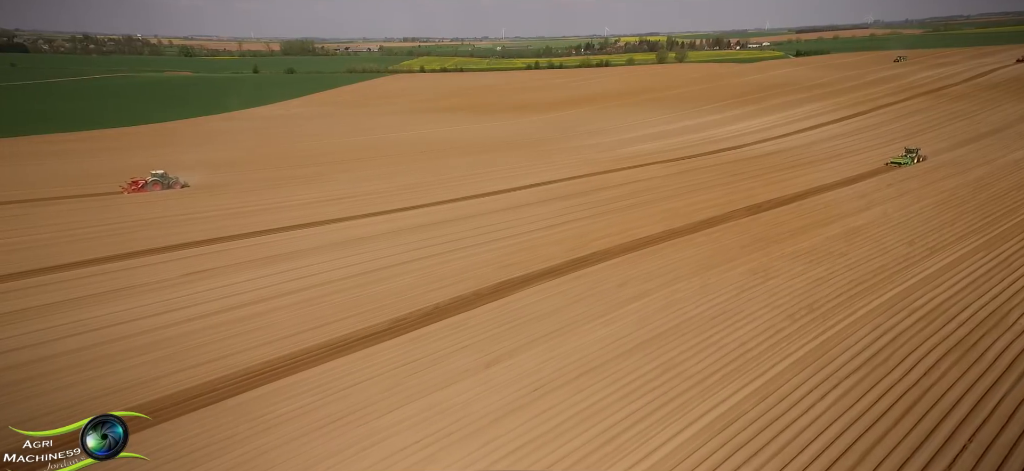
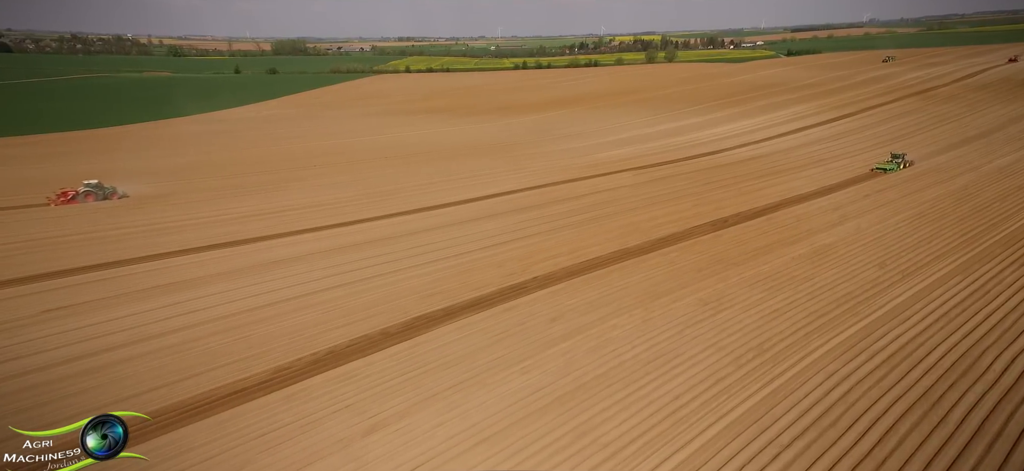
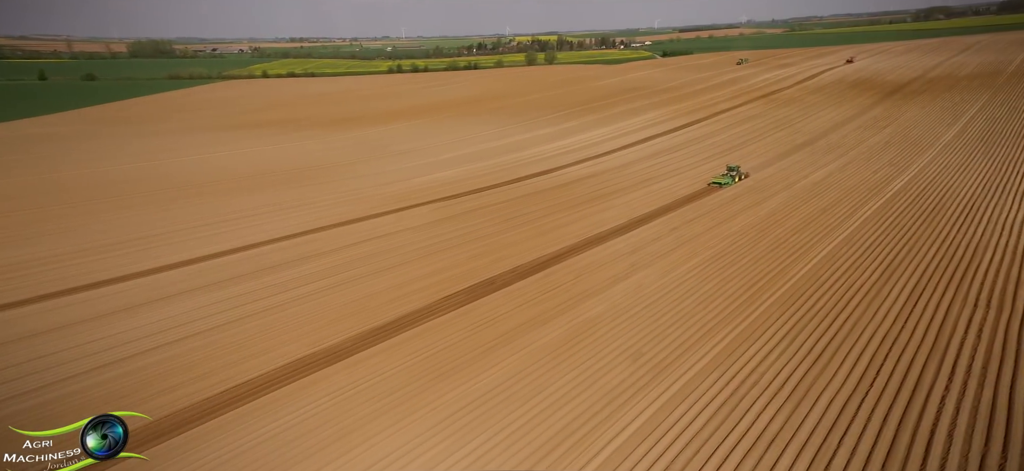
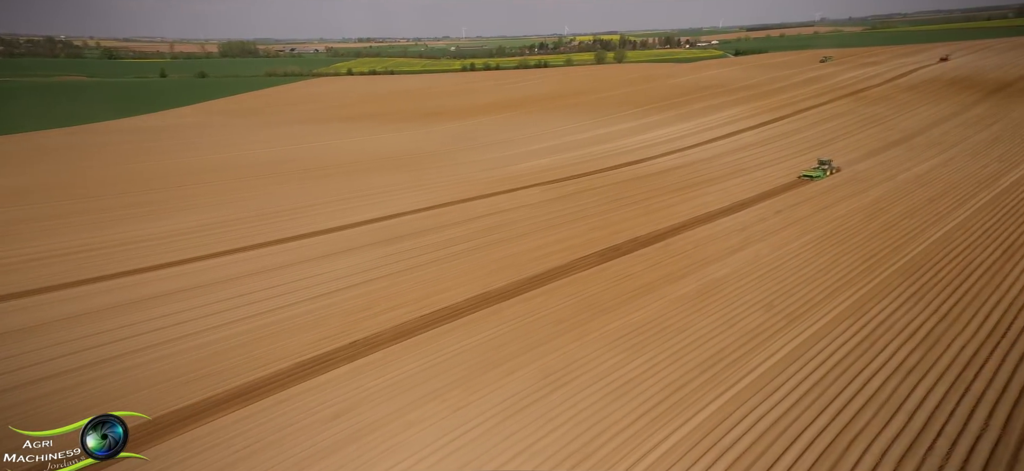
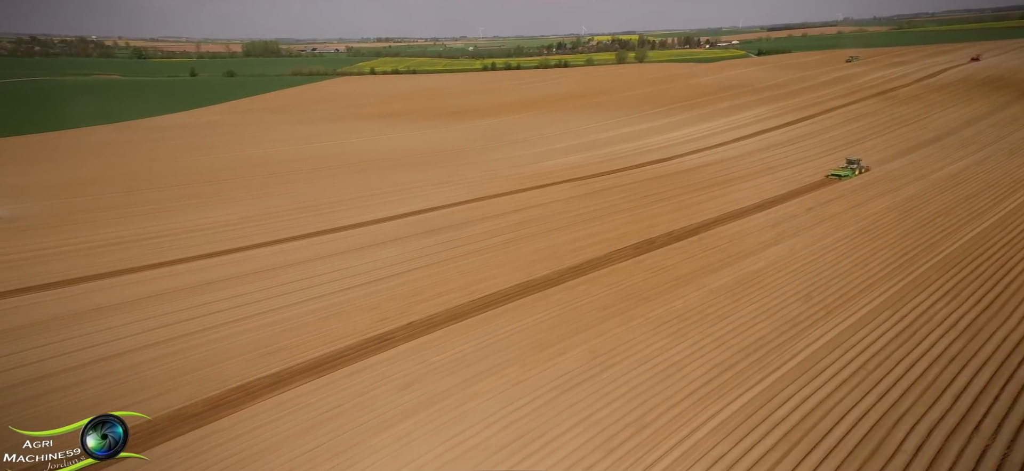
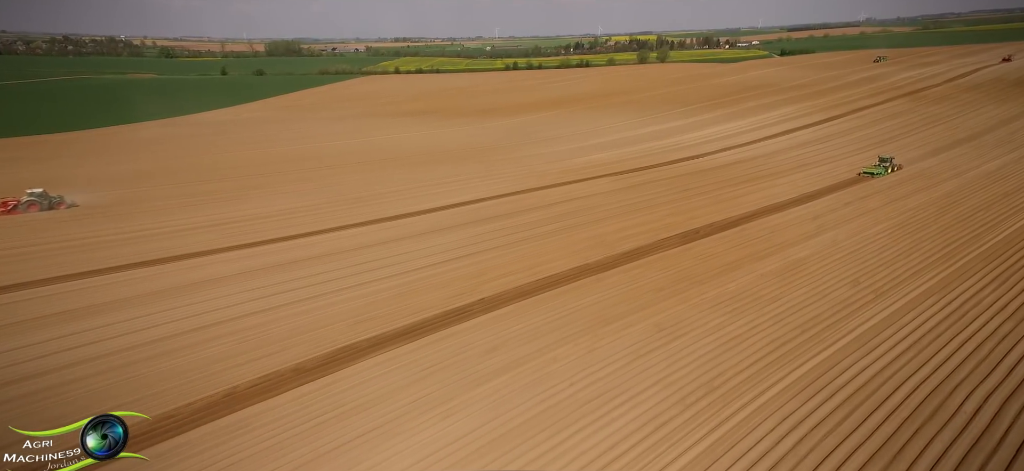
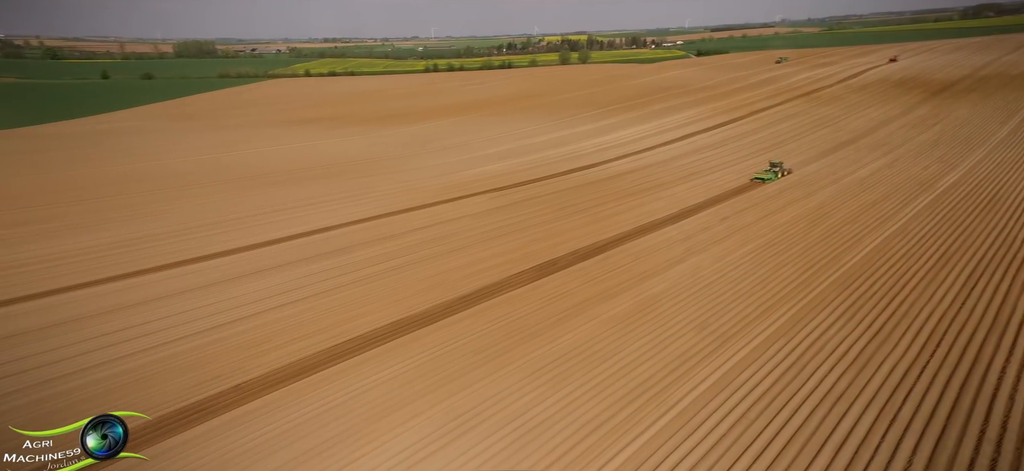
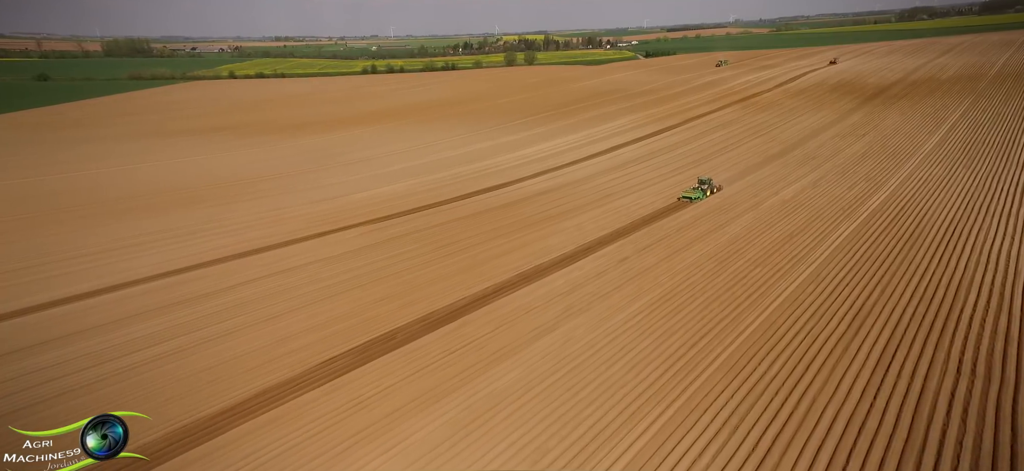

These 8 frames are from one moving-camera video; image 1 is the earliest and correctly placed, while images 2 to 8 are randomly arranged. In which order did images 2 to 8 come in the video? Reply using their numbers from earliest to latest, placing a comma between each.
2, 6, 5, 4, 7, 3, 8
